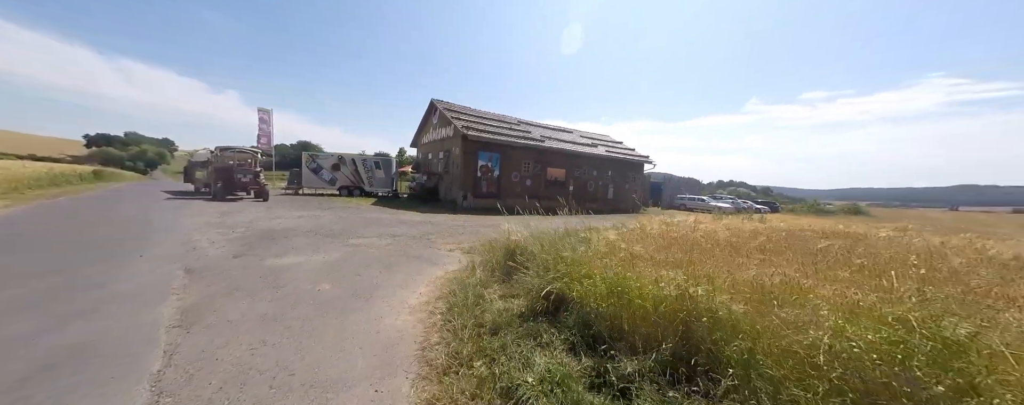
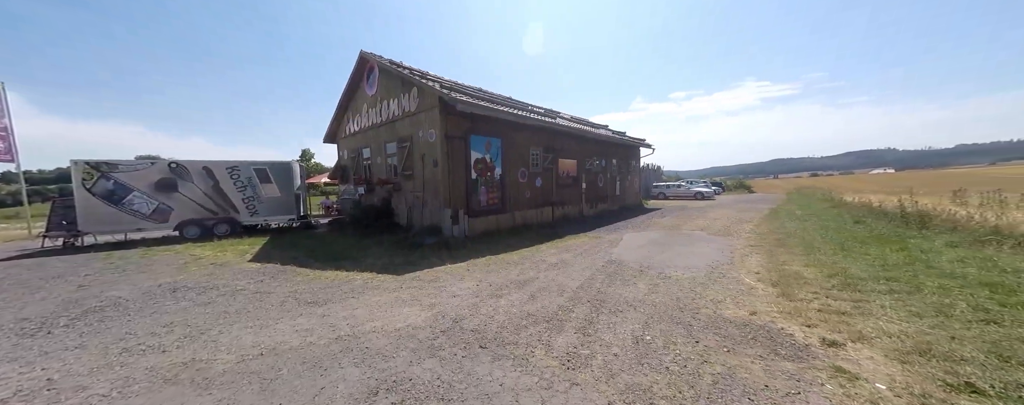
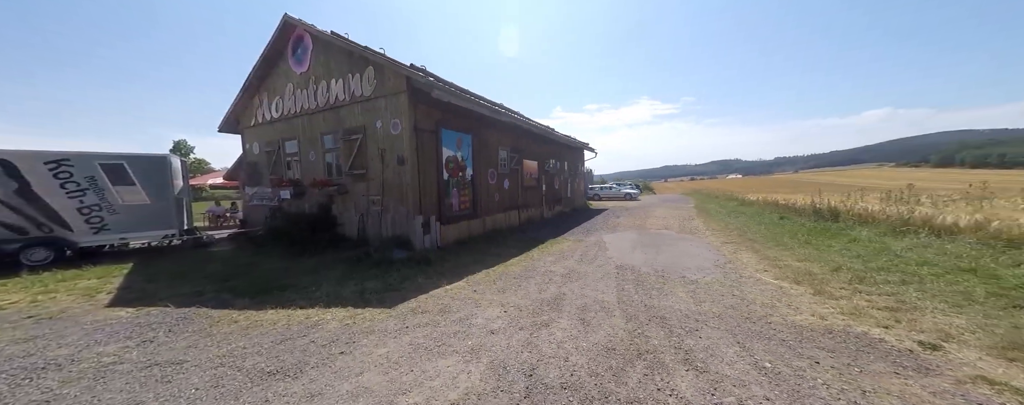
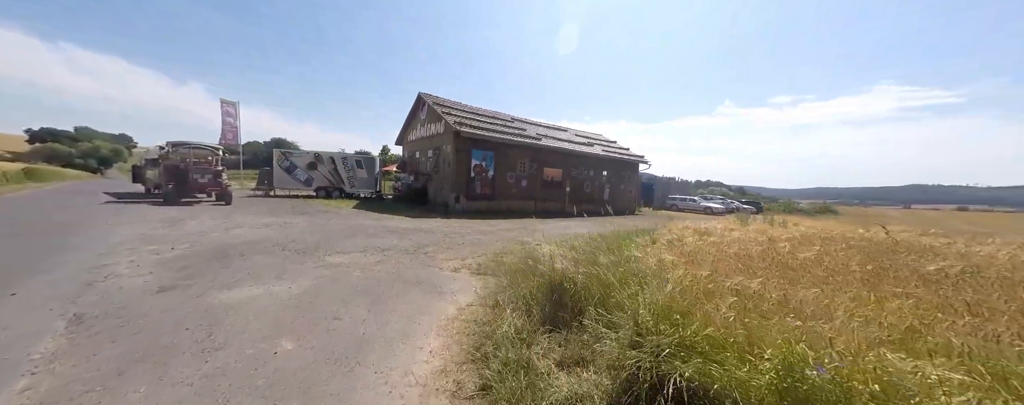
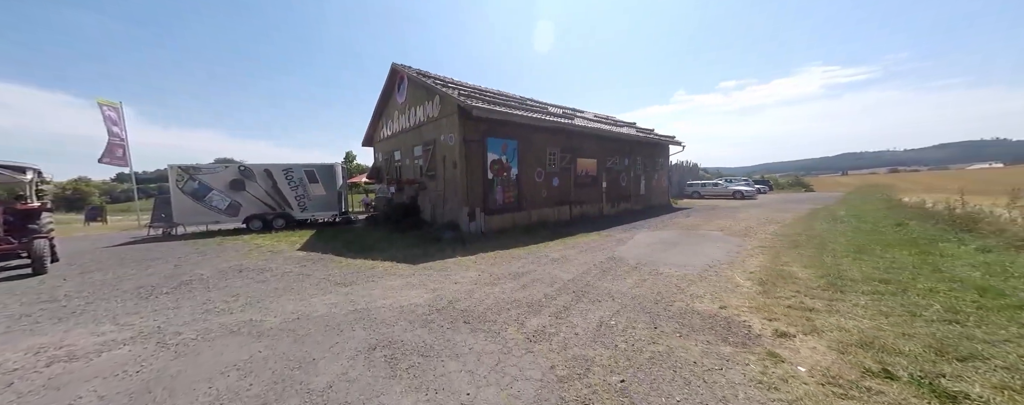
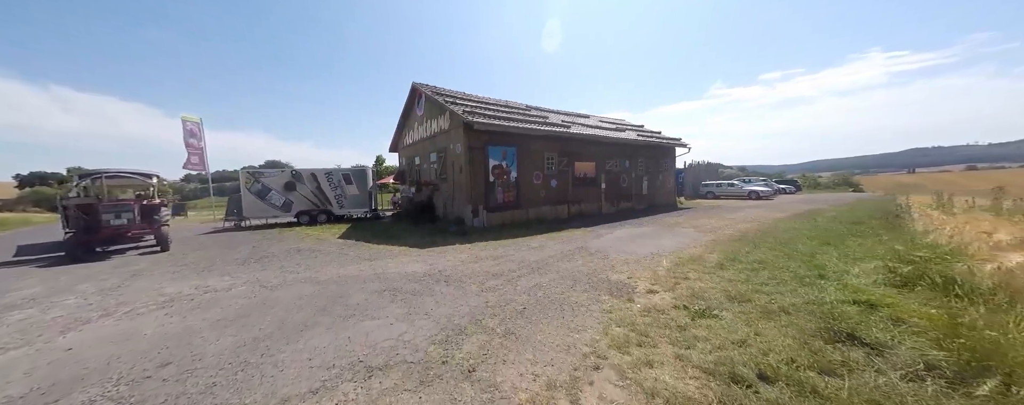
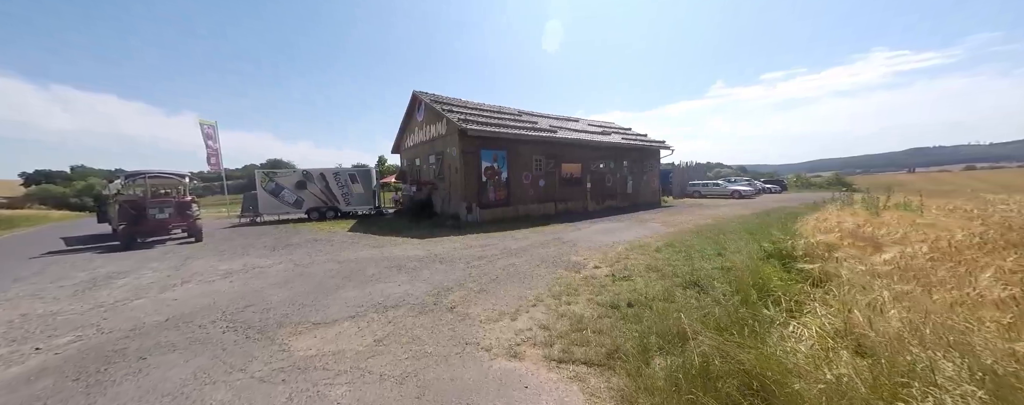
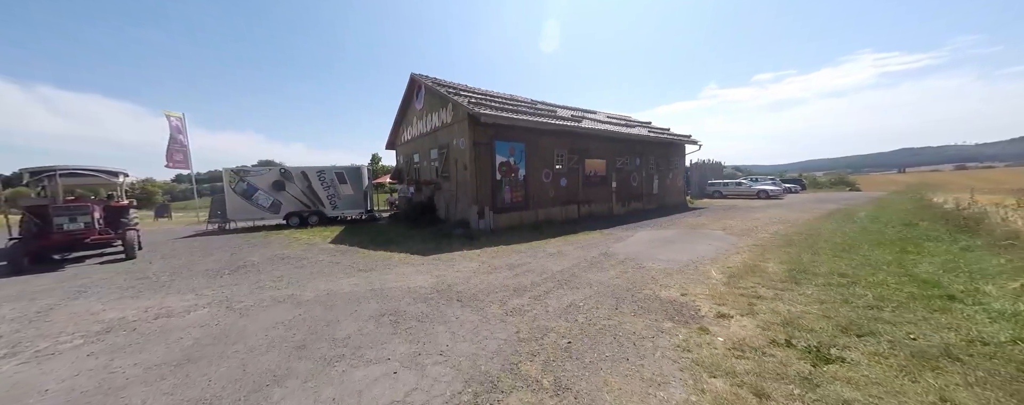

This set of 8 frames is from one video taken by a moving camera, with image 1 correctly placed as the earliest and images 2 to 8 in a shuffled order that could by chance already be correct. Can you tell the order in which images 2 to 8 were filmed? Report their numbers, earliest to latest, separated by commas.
4, 7, 6, 8, 5, 2, 3
